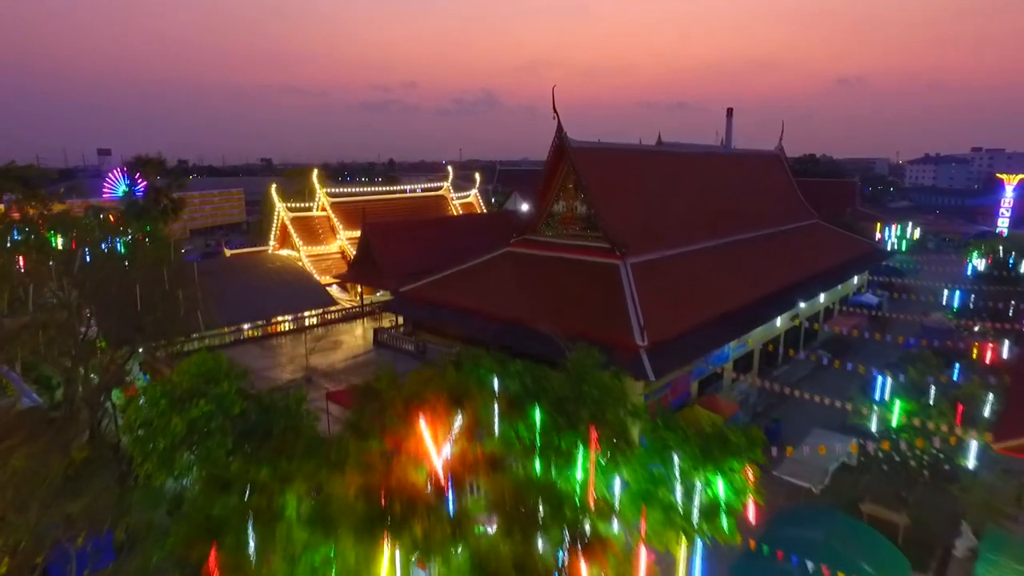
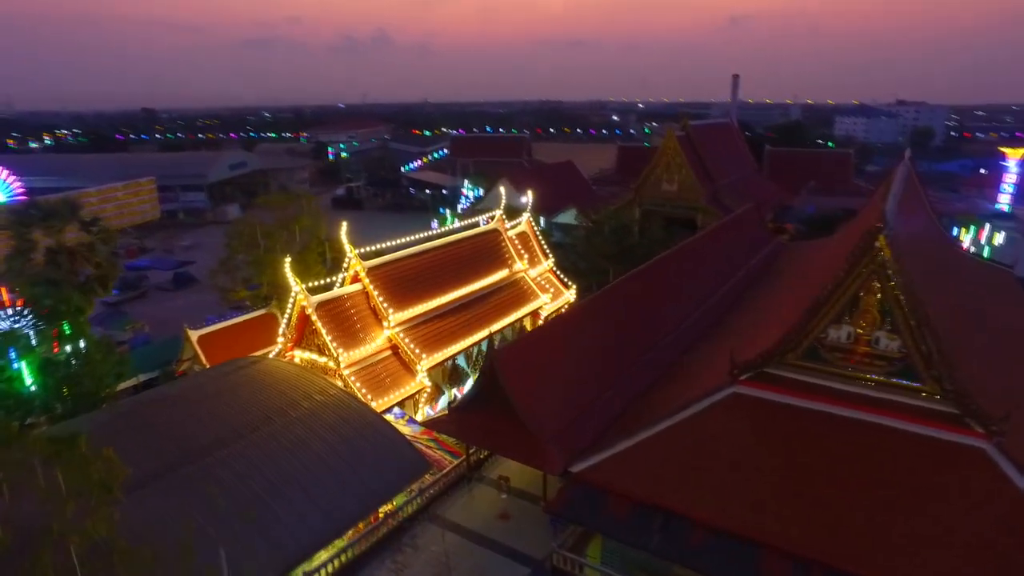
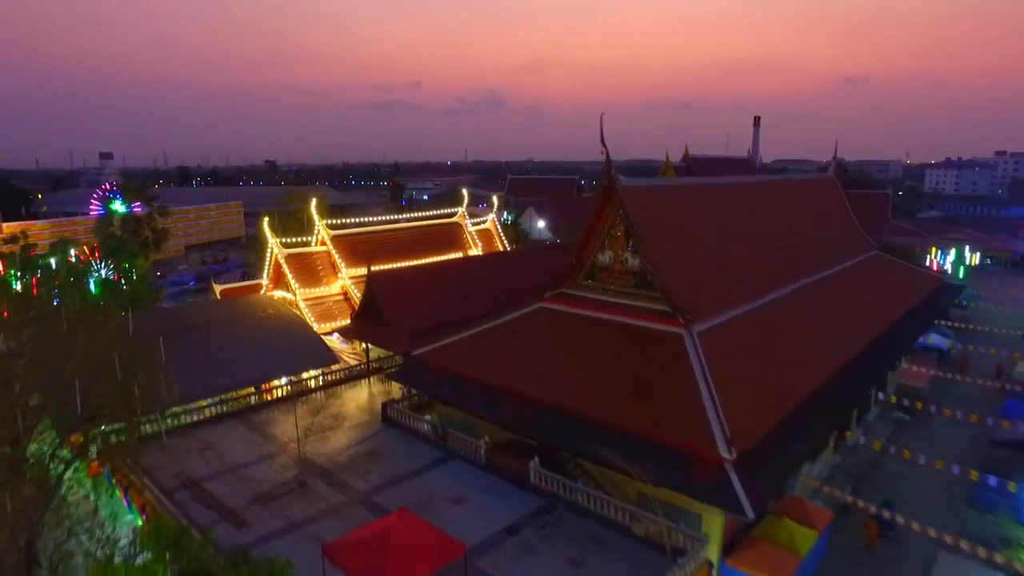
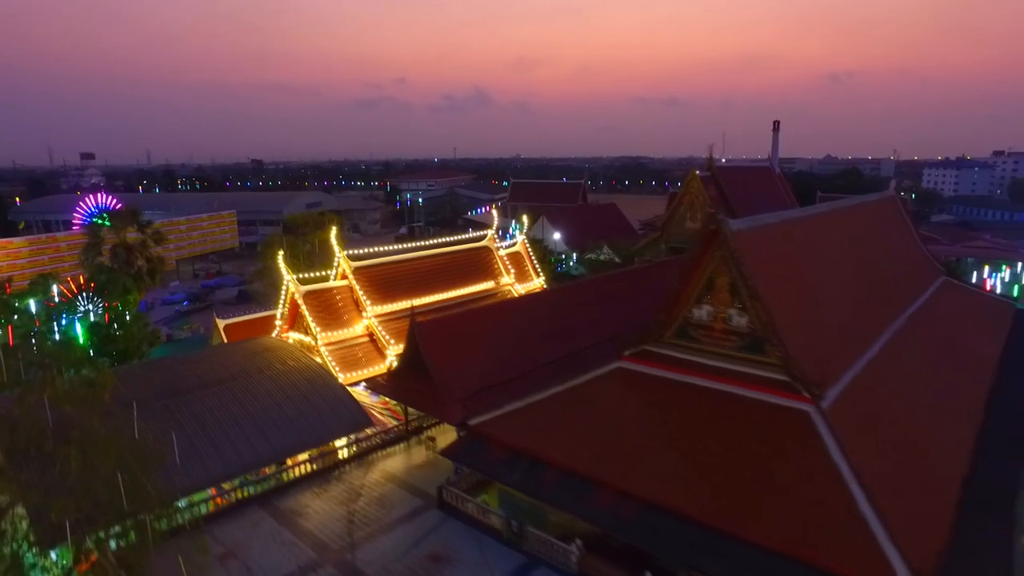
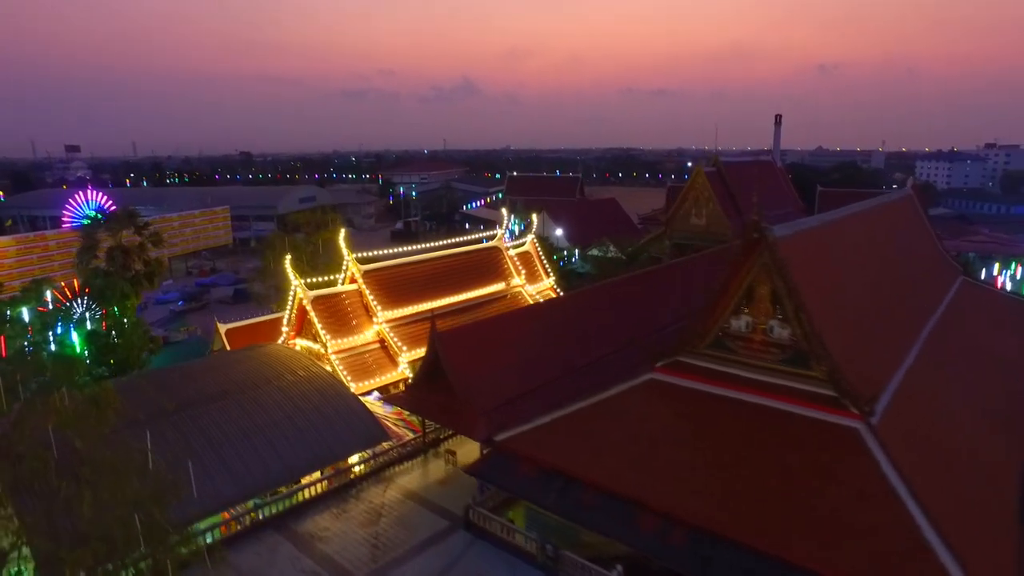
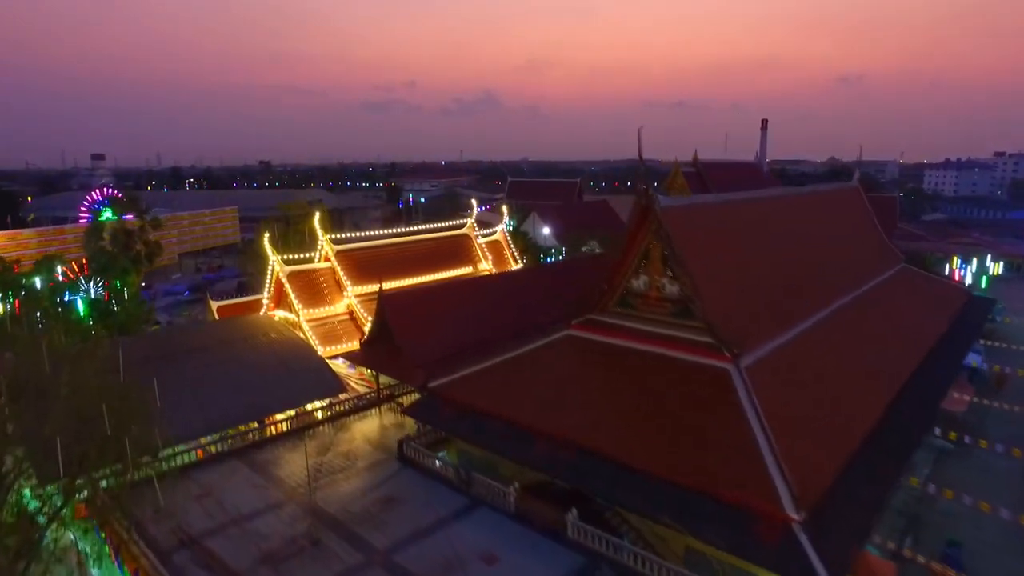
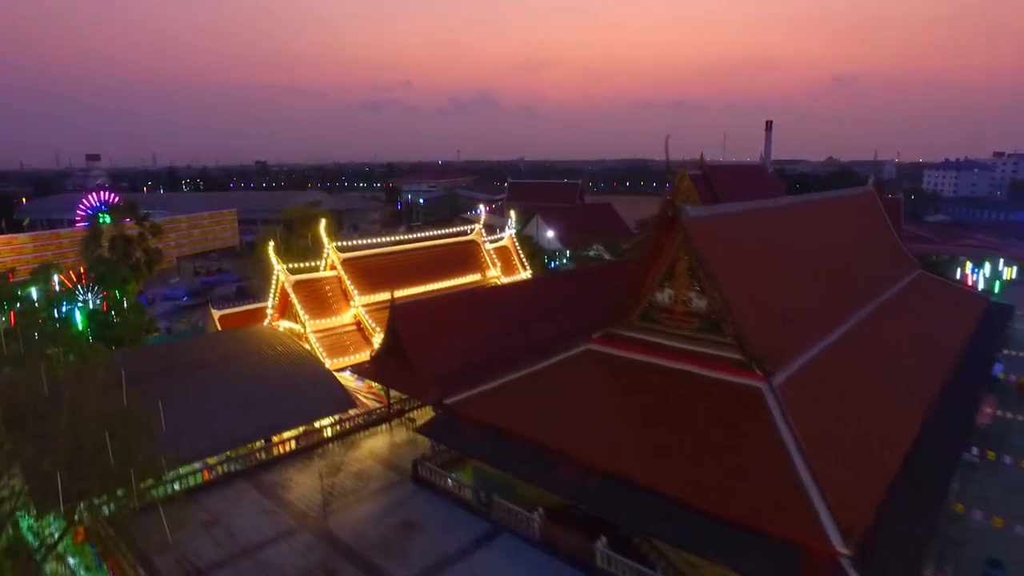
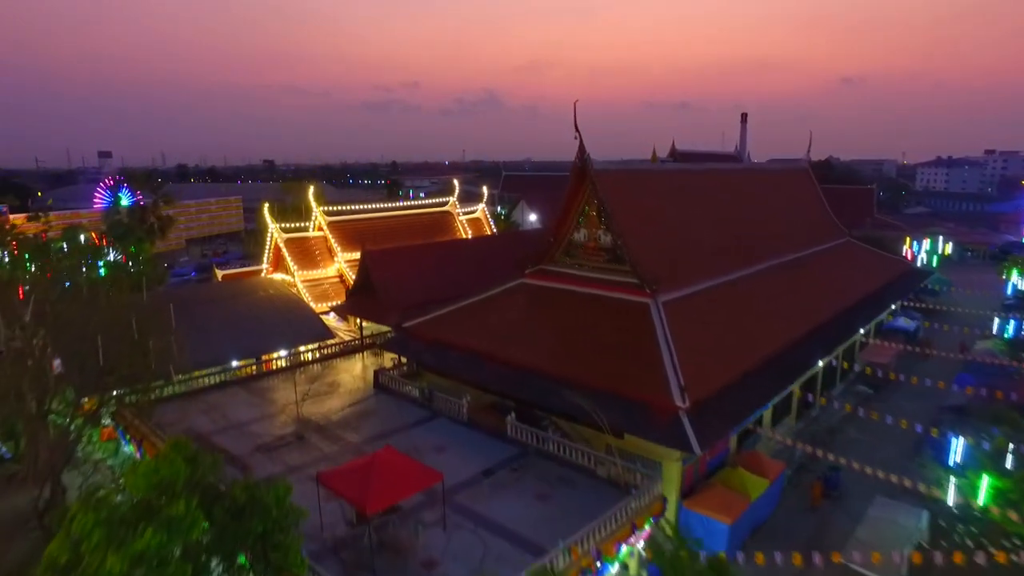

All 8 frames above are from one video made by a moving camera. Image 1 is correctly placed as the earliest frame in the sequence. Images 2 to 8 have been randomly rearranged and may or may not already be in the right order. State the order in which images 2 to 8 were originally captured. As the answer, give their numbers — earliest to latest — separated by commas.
8, 3, 6, 7, 4, 5, 2
